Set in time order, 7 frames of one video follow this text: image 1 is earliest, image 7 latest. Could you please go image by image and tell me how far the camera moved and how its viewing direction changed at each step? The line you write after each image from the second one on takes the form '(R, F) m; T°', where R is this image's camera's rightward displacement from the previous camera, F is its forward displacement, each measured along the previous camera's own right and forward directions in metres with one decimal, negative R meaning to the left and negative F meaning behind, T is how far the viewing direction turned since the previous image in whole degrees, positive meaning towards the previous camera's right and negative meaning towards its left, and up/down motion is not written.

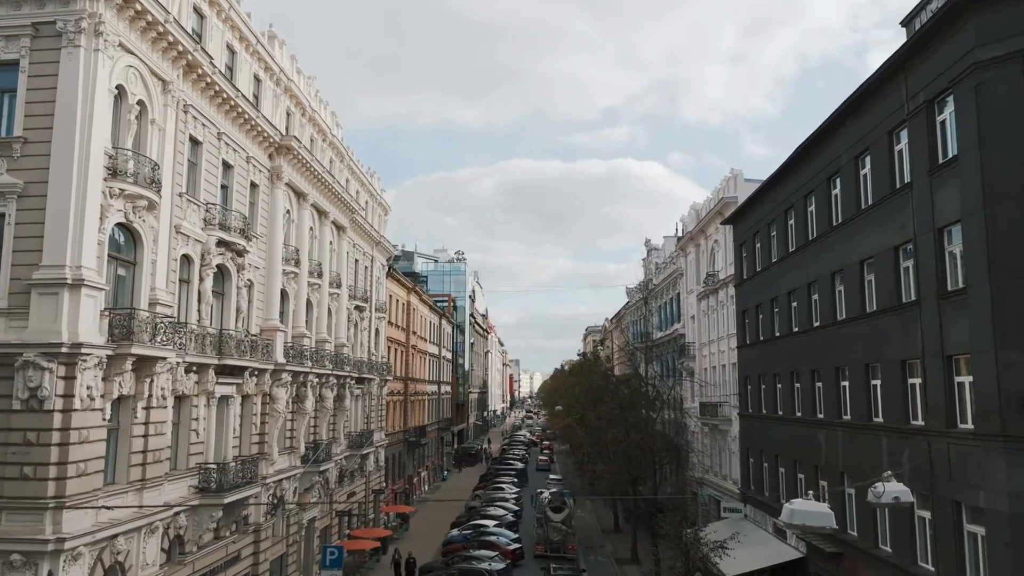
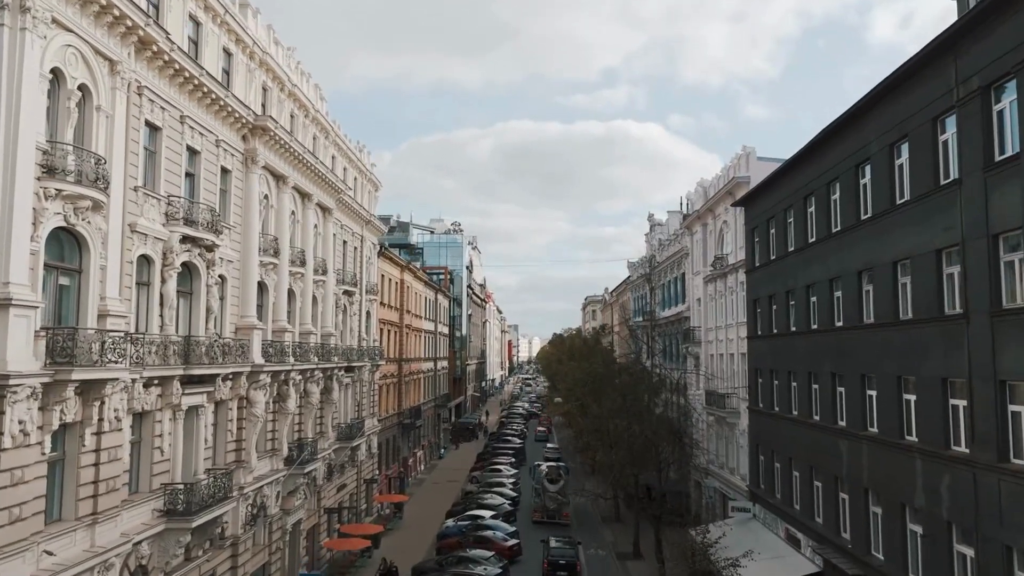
(+0.1, +1.9) m; 0°
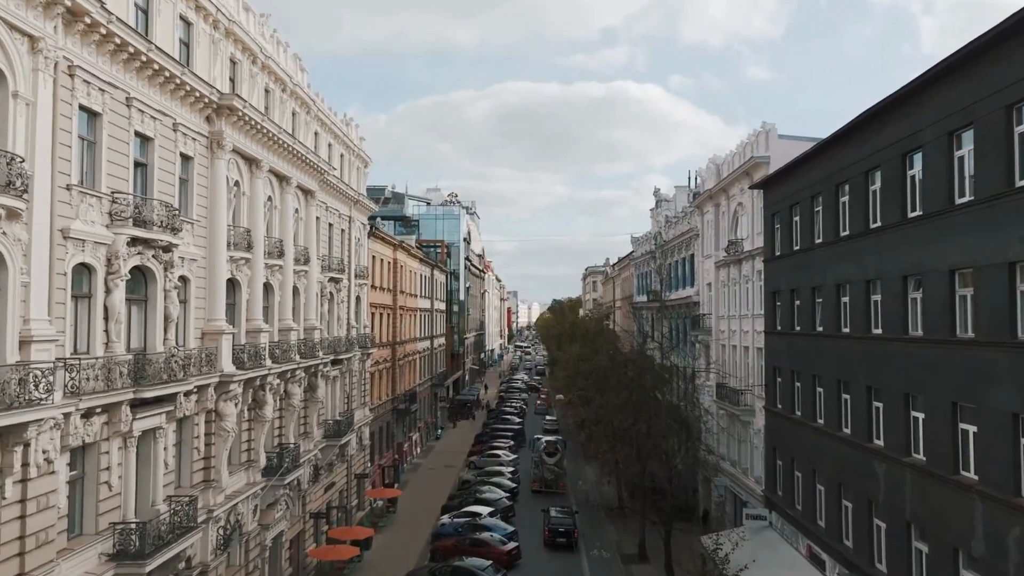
(0.0, +2.3) m; 0°
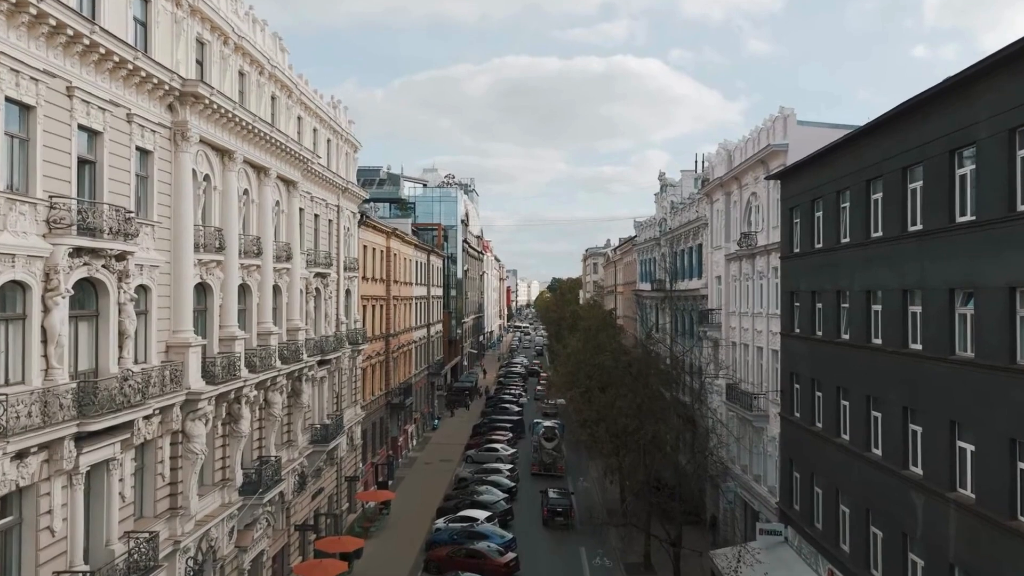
(+0.1, +1.9) m; 0°
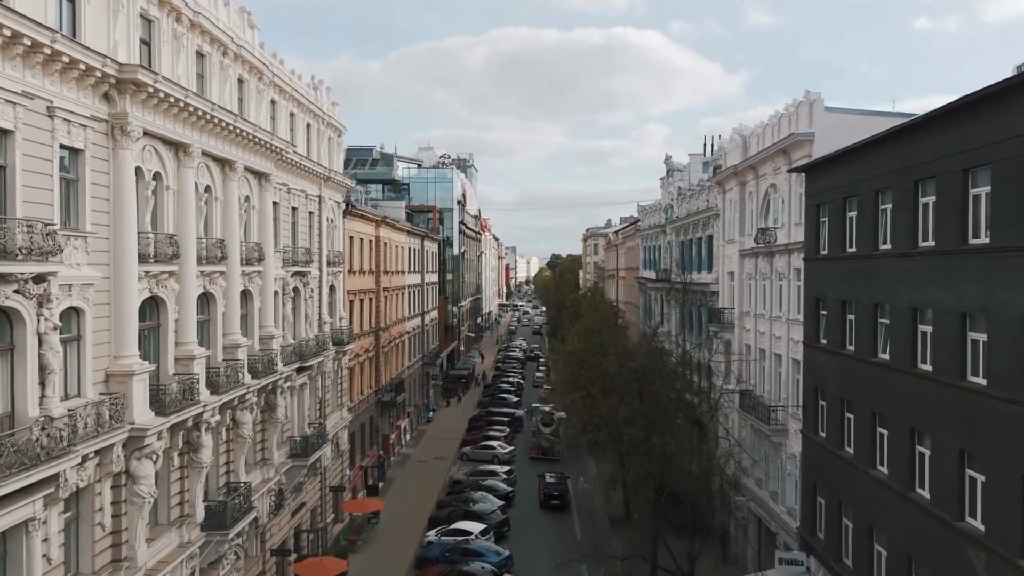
(+0.1, +2.5) m; 0°
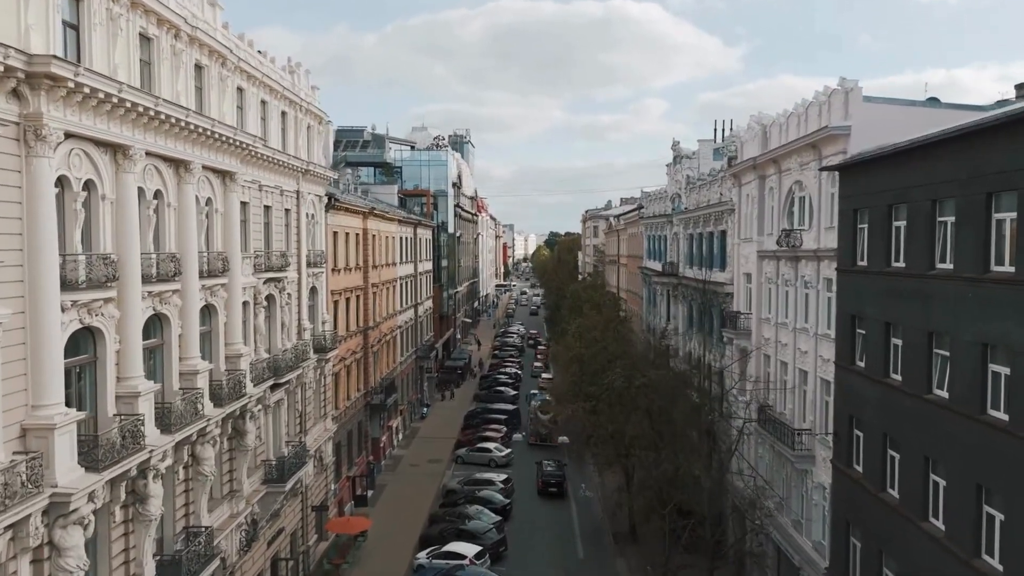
(0.0, +2.6) m; 0°
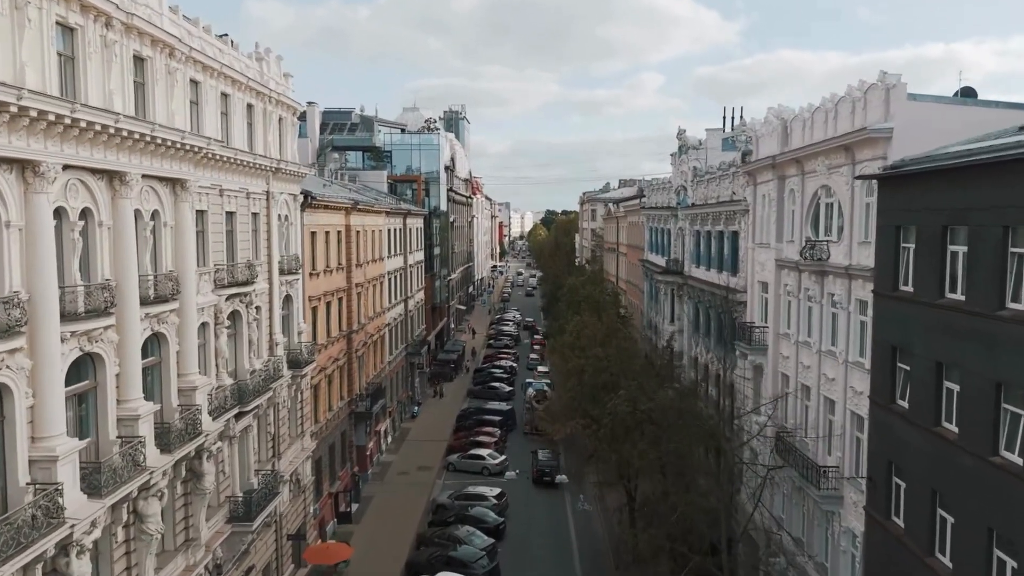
(+0.1, +2.6) m; 0°
